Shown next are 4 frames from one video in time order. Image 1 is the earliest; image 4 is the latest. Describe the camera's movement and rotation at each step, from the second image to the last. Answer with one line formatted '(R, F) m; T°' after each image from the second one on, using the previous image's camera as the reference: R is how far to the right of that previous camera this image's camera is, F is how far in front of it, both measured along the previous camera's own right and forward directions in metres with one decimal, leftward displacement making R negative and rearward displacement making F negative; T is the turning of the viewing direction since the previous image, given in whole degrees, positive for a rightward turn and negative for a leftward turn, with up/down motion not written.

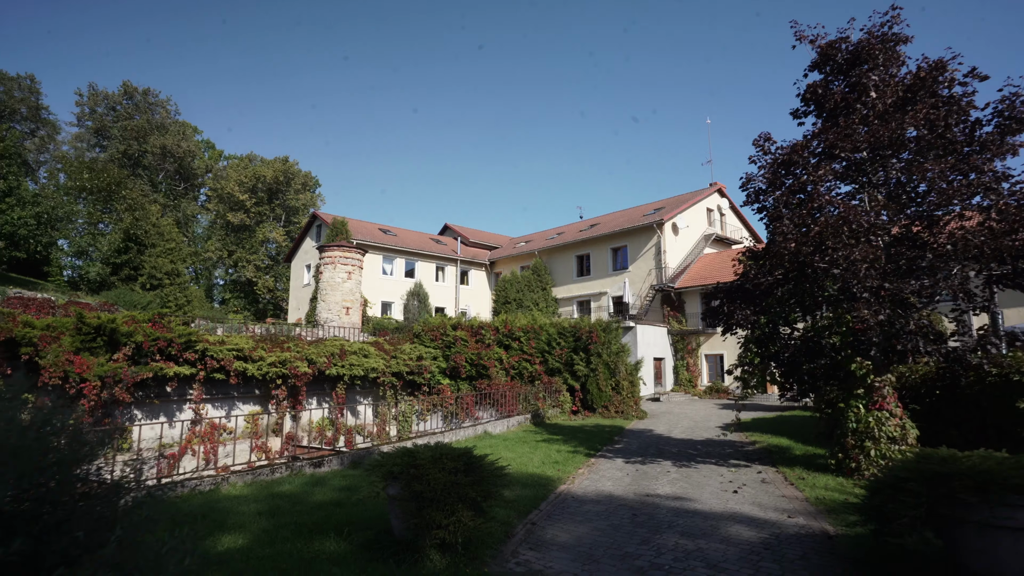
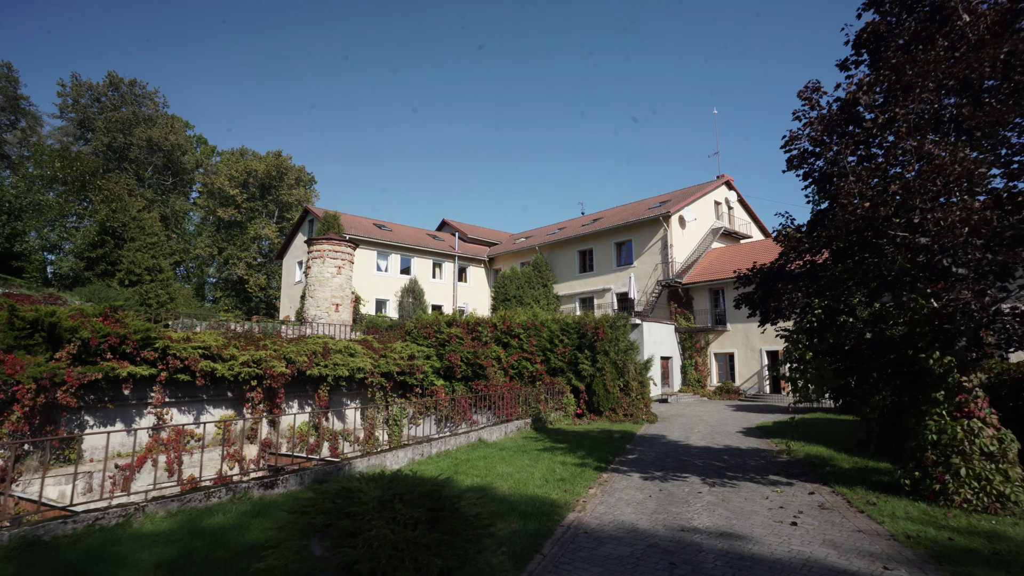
(0.0, +1.2) m; 0°
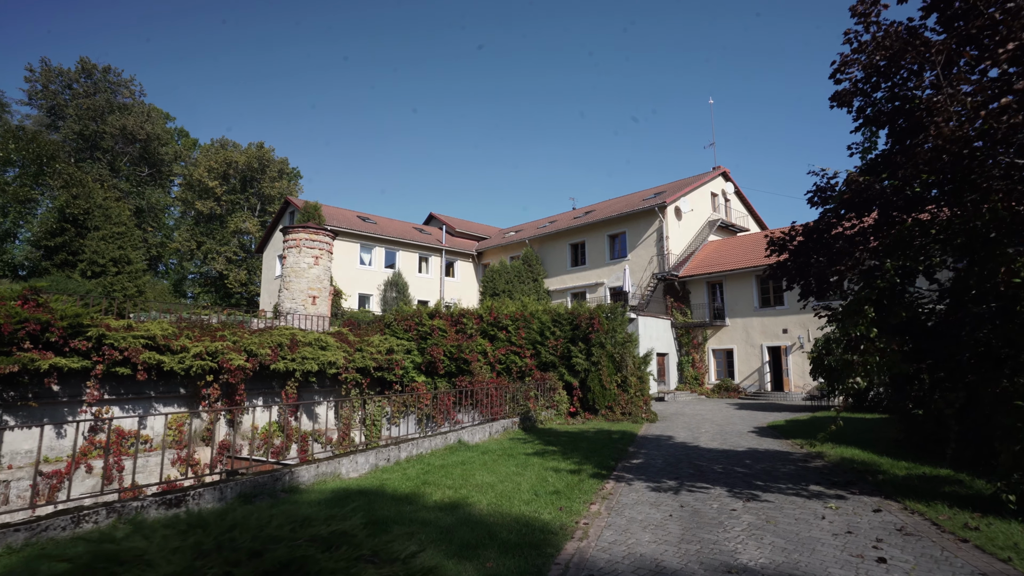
(+0.1, +1.2) m; +1°
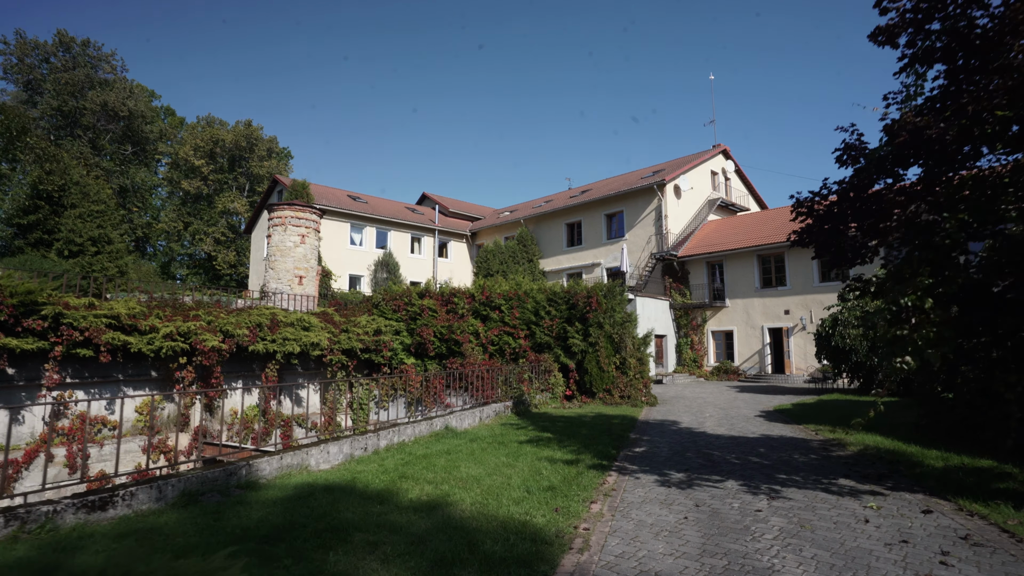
(+0.1, +0.7) m; 0°
